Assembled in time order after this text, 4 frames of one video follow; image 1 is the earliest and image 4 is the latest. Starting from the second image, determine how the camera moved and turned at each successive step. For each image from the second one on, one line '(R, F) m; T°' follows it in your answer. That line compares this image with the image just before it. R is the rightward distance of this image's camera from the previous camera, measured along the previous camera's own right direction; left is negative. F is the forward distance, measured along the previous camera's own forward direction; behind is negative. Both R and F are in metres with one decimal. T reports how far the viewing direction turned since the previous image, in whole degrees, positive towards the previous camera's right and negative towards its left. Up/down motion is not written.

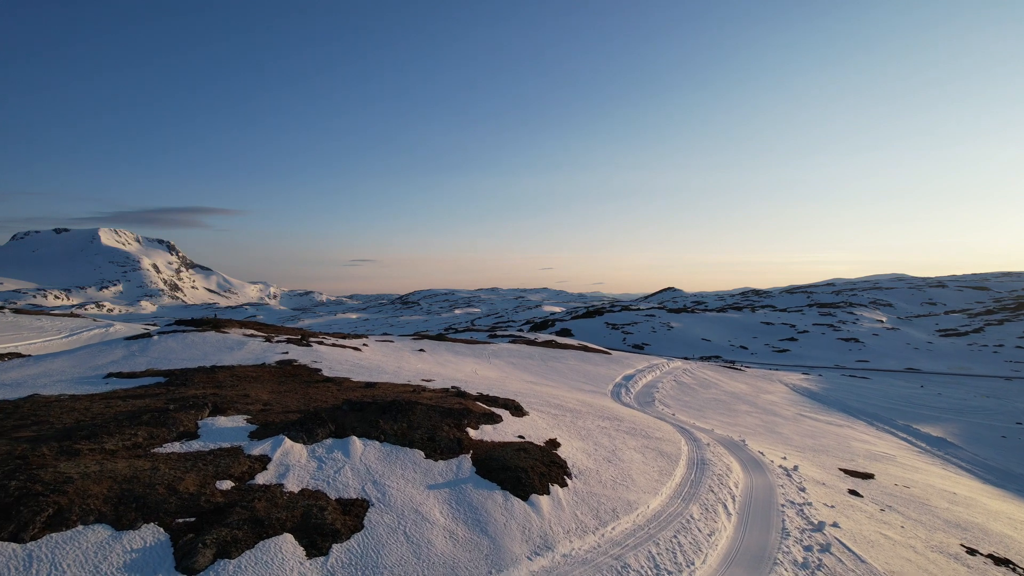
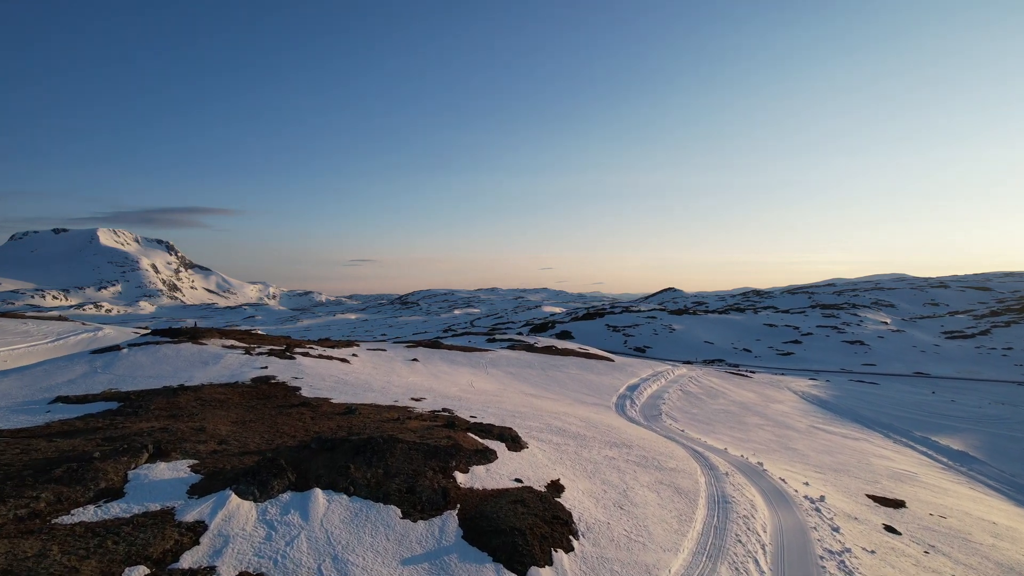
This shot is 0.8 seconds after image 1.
(+0.1, +1.9) m; 0°
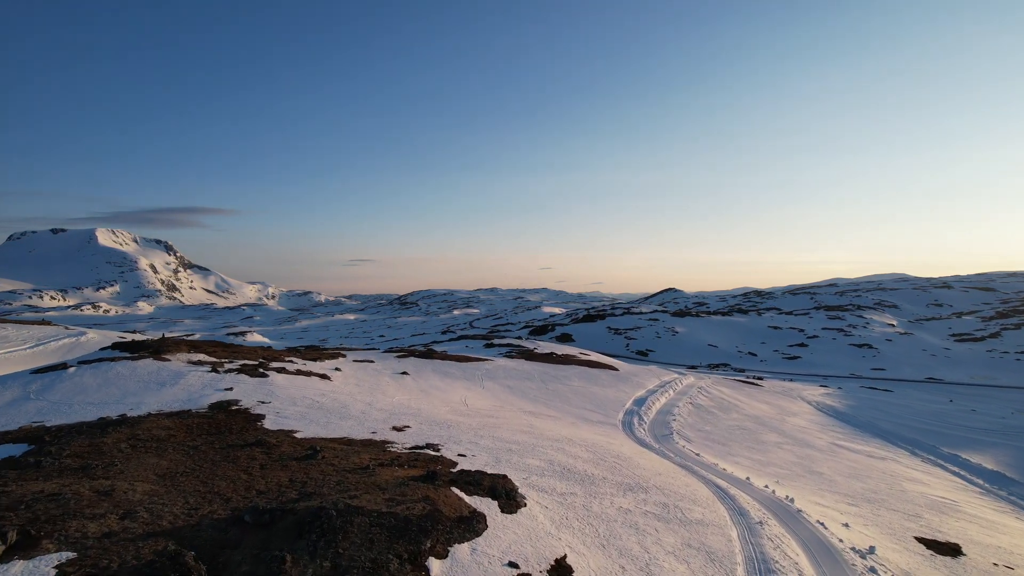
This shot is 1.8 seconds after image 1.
(+0.1, +2.8) m; 0°
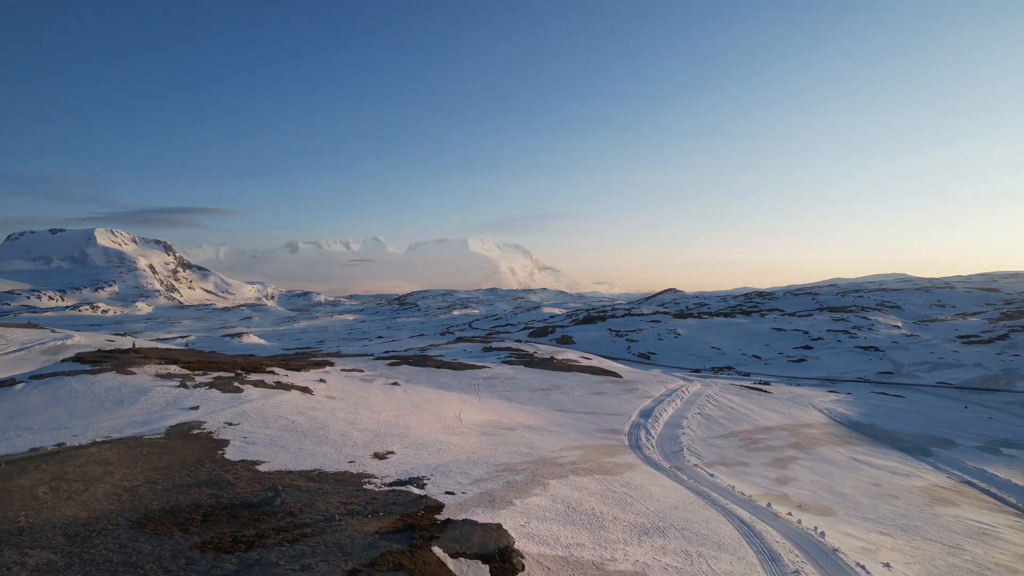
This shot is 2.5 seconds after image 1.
(+0.1, +2.2) m; 0°
